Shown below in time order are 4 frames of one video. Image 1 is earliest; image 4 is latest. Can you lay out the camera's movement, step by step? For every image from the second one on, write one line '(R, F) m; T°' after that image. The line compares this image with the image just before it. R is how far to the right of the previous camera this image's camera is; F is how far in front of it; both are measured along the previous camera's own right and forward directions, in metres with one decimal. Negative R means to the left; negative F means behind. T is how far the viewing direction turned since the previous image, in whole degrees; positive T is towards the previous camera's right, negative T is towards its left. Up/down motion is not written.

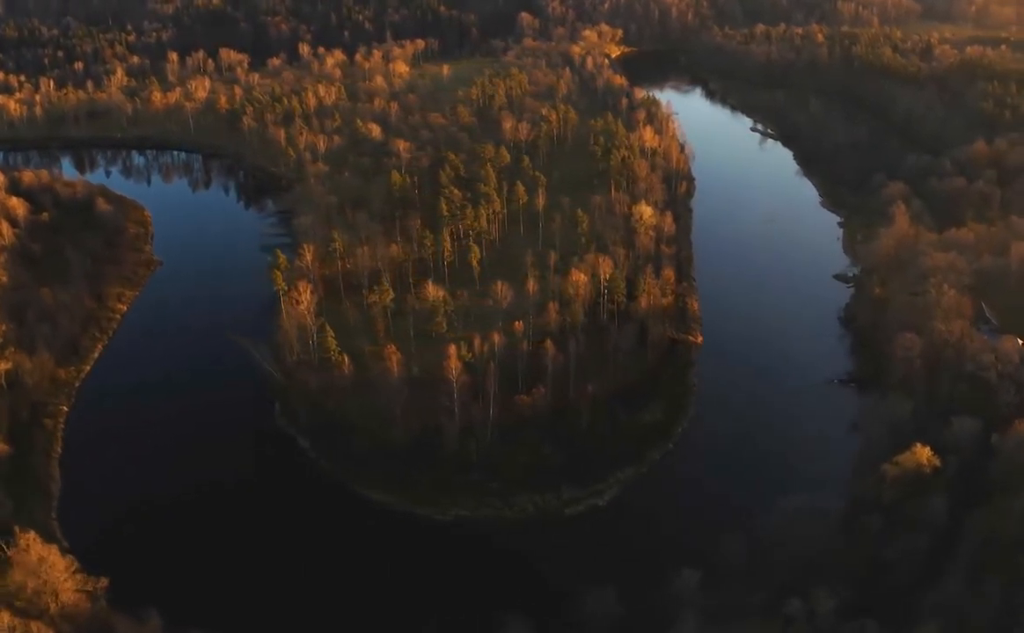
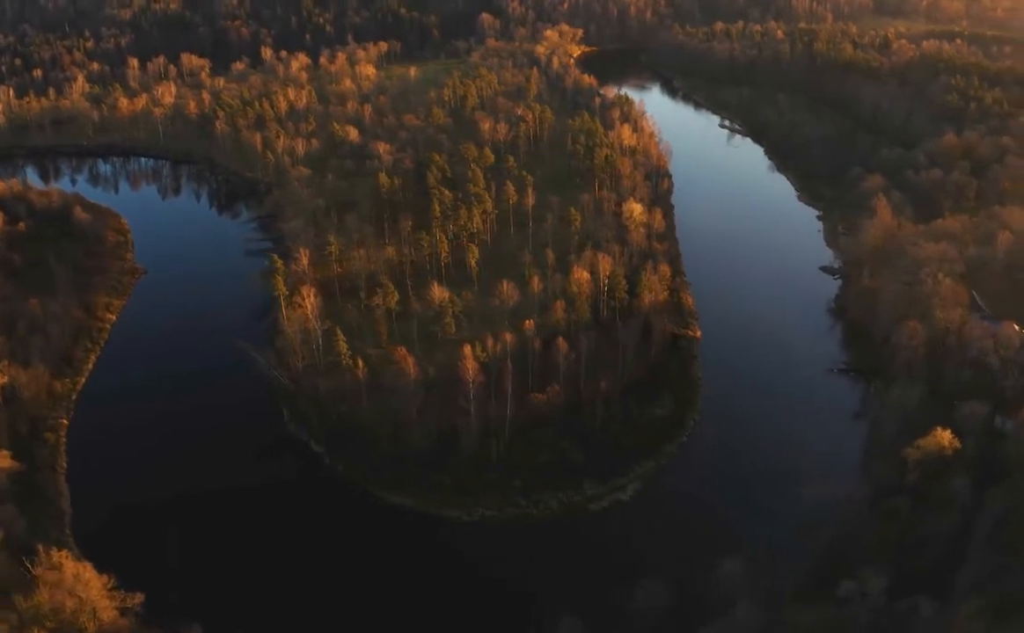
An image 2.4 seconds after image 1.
(-1.2, +0.1) m; +2°
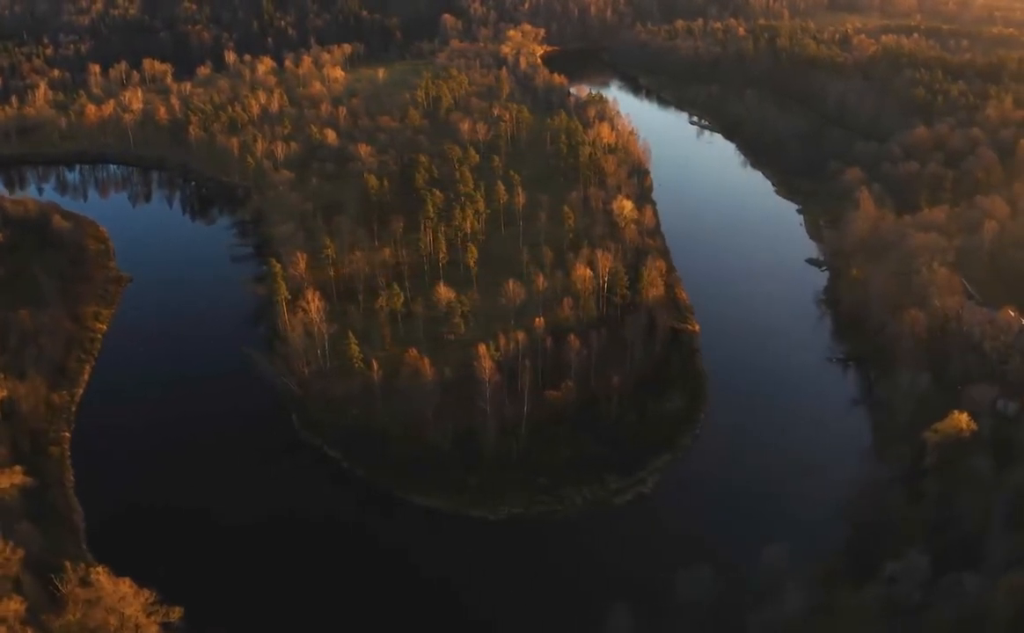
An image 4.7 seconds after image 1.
(-1.2, +0.1) m; +2°
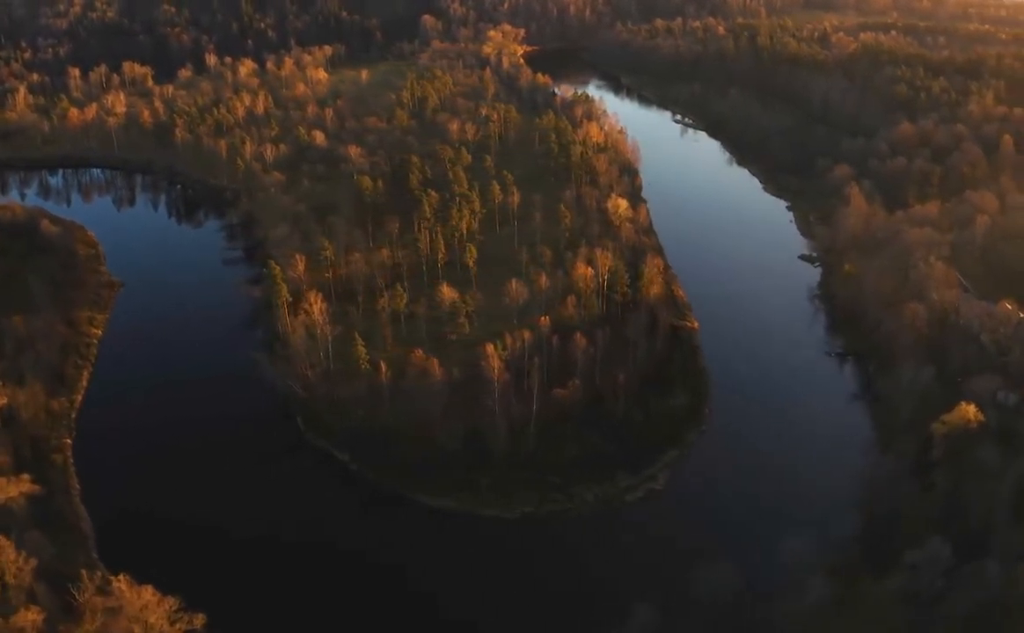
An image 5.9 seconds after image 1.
(-0.6, 0.0) m; +1°
